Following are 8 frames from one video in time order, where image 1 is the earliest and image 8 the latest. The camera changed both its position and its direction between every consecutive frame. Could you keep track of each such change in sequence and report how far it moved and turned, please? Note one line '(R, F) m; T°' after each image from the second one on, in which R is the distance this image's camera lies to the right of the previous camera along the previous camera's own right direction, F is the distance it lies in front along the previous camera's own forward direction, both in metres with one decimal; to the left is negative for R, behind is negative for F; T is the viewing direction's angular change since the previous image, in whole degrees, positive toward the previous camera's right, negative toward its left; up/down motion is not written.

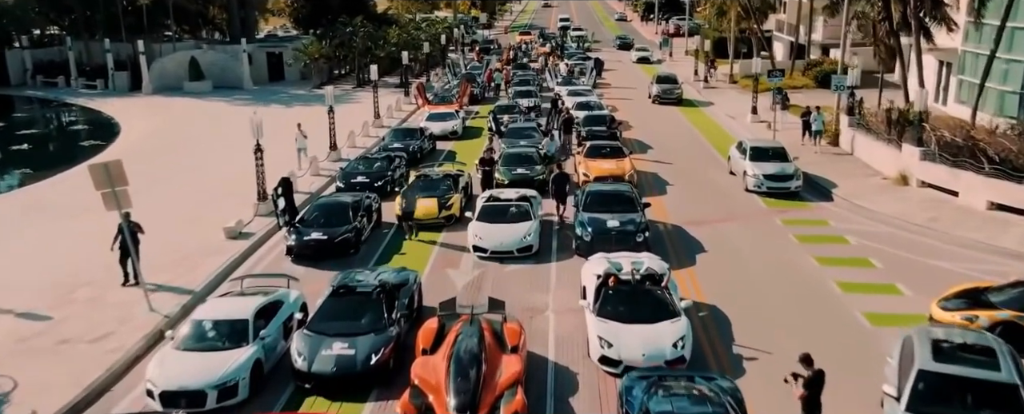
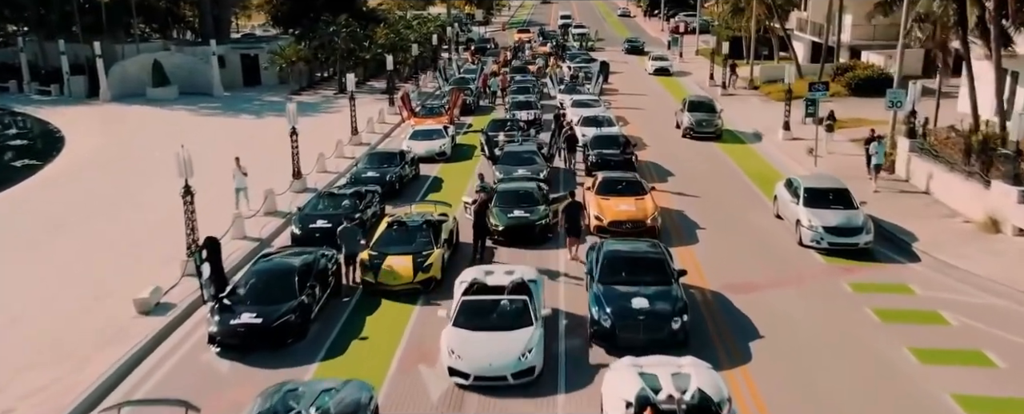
(+0.1, +4.9) m; 0°
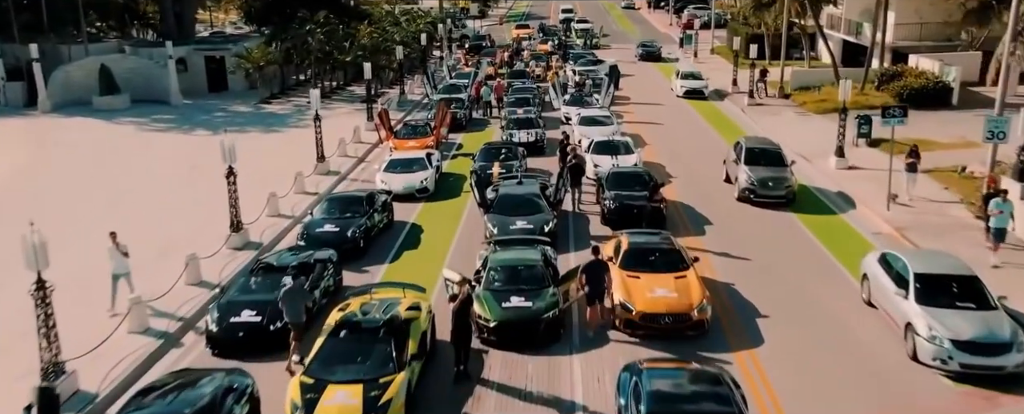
(0.0, +5.7) m; 0°
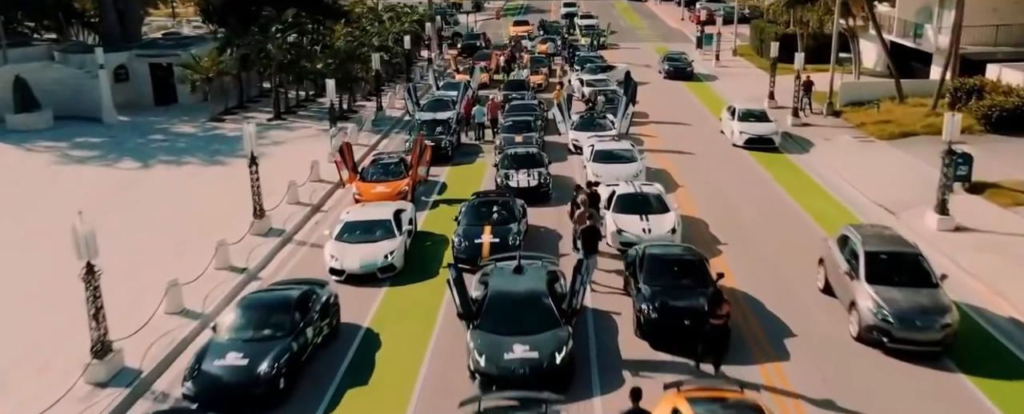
(+0.1, +6.8) m; 0°
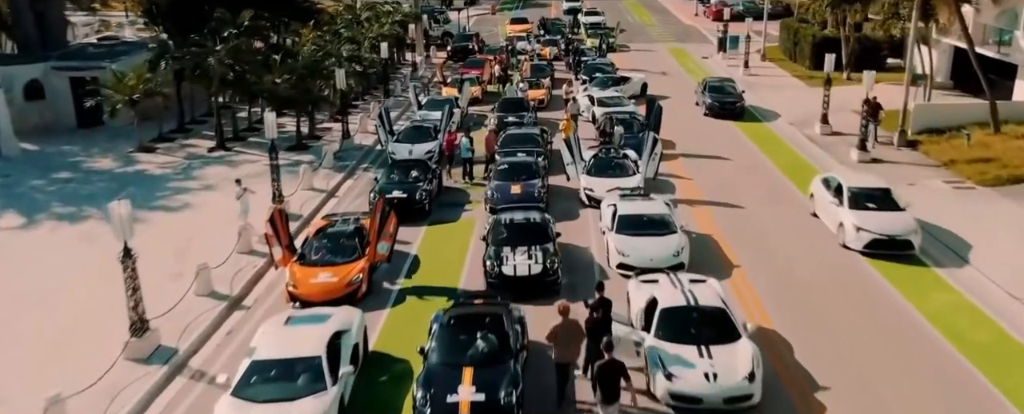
(+0.1, +7.0) m; 0°
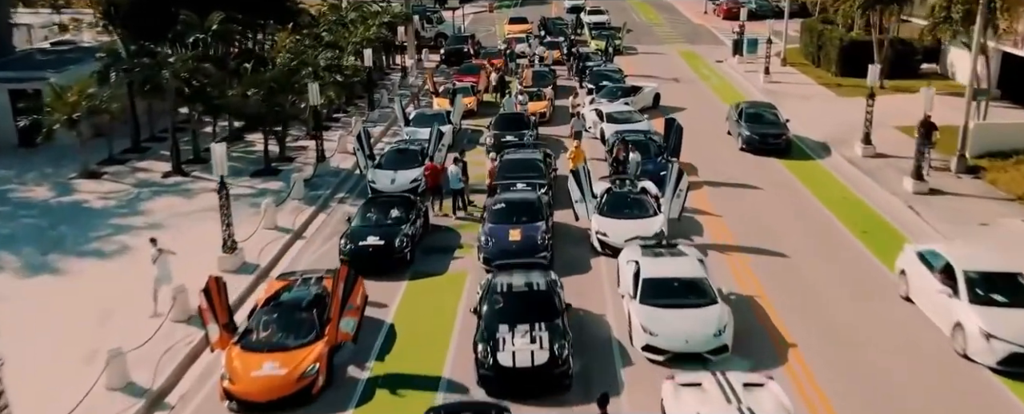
(0.0, +3.9) m; 0°
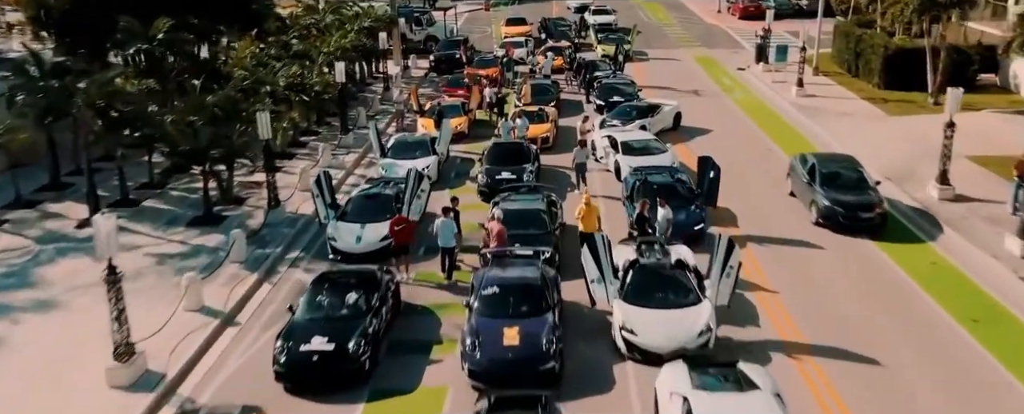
(+0.1, +5.1) m; 0°
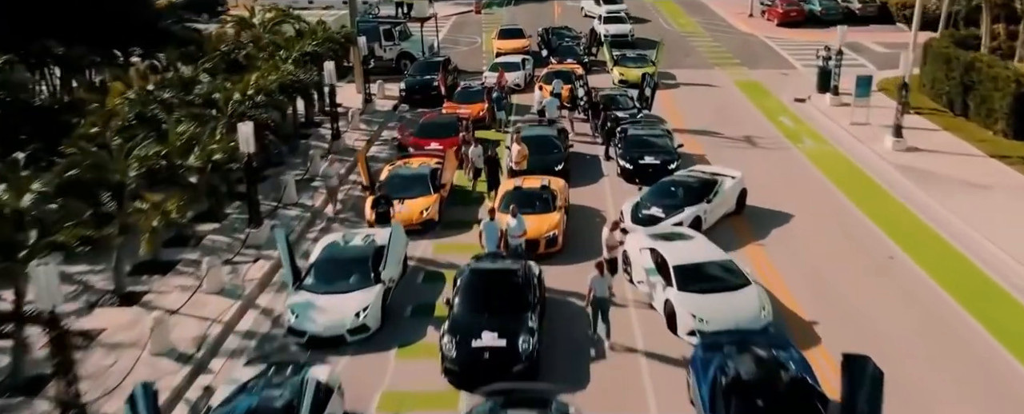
(+0.2, +9.8) m; 0°
